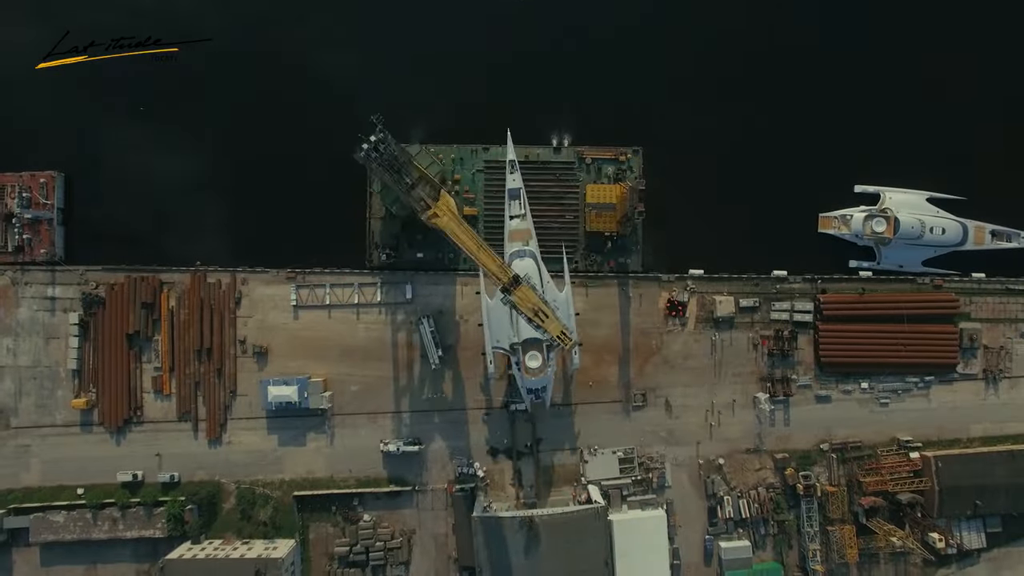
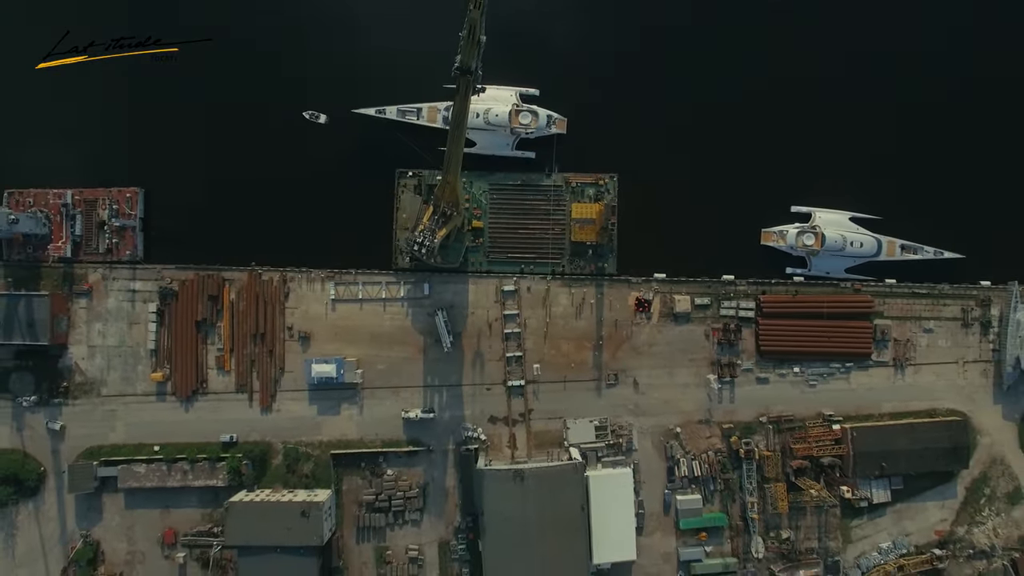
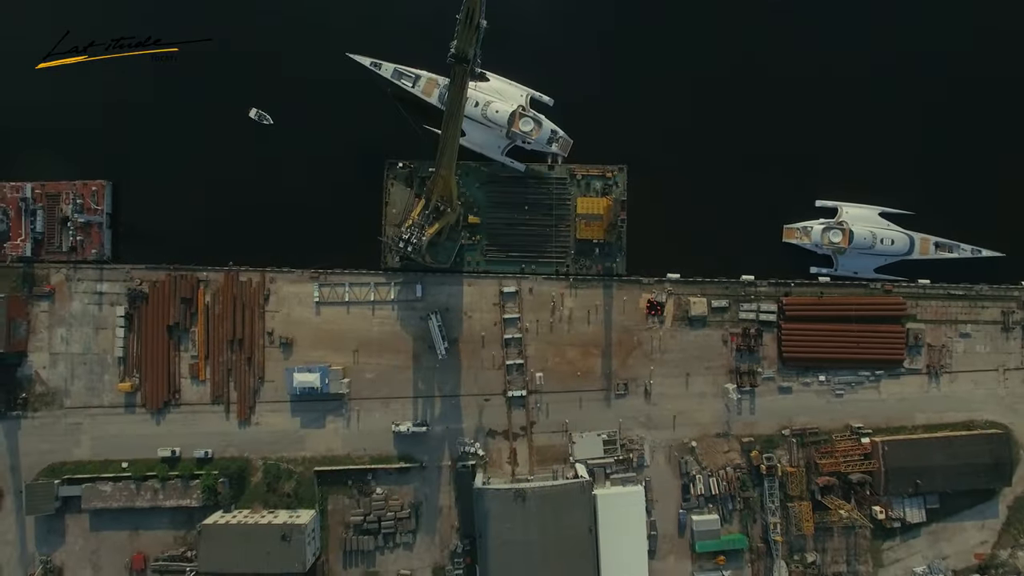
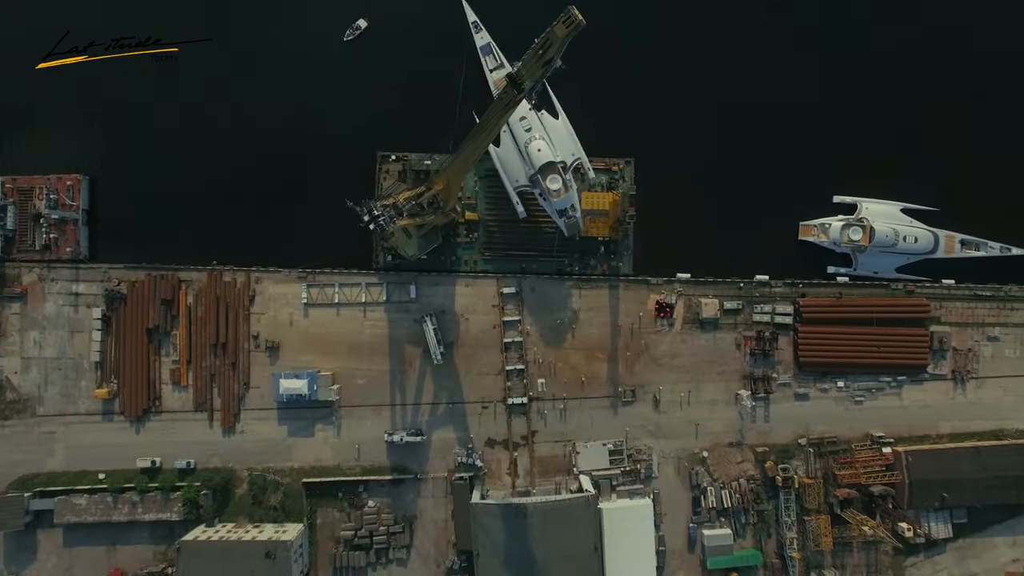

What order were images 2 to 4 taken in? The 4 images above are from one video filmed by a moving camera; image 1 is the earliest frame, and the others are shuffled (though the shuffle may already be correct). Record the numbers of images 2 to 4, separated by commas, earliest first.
4, 3, 2
